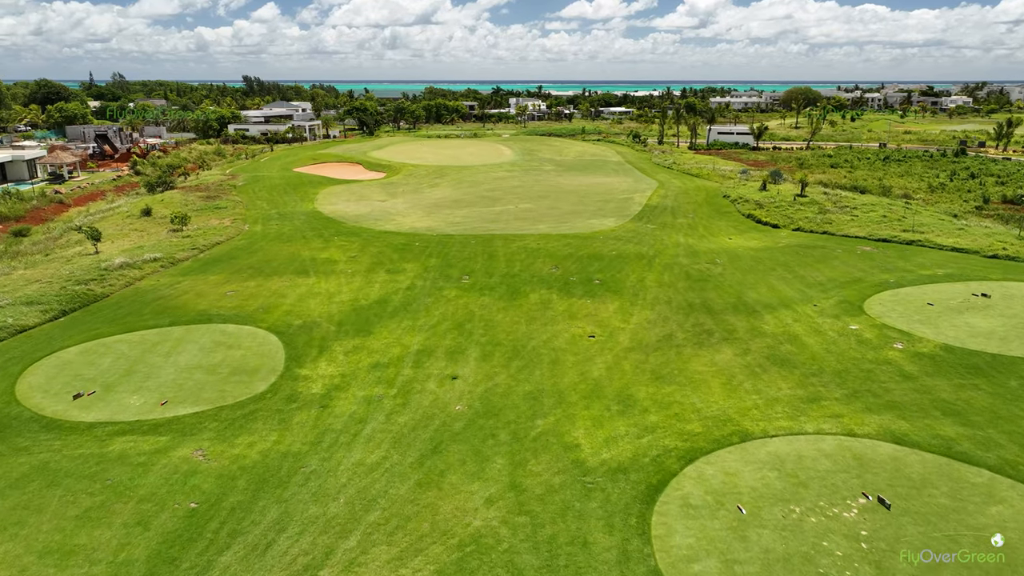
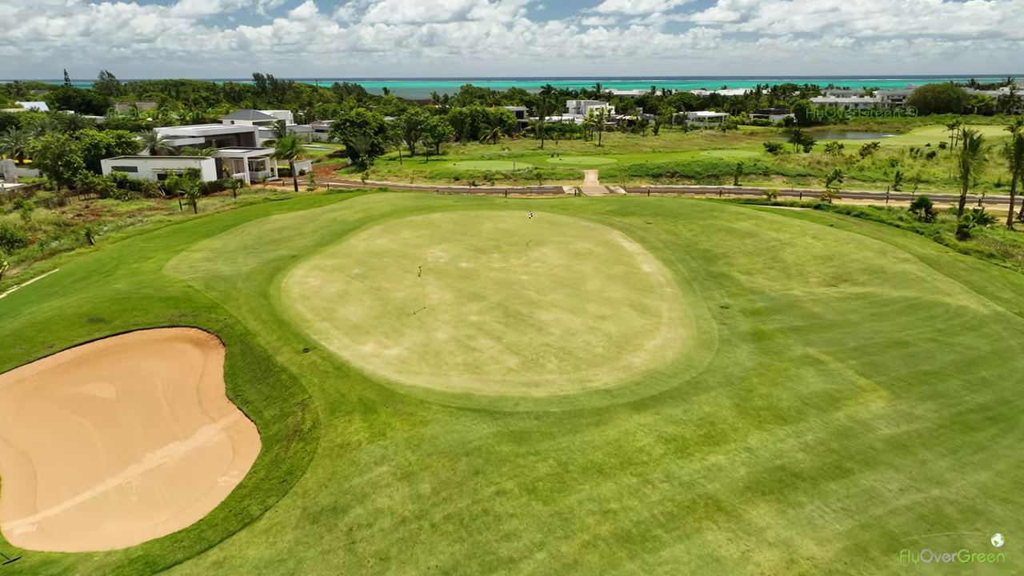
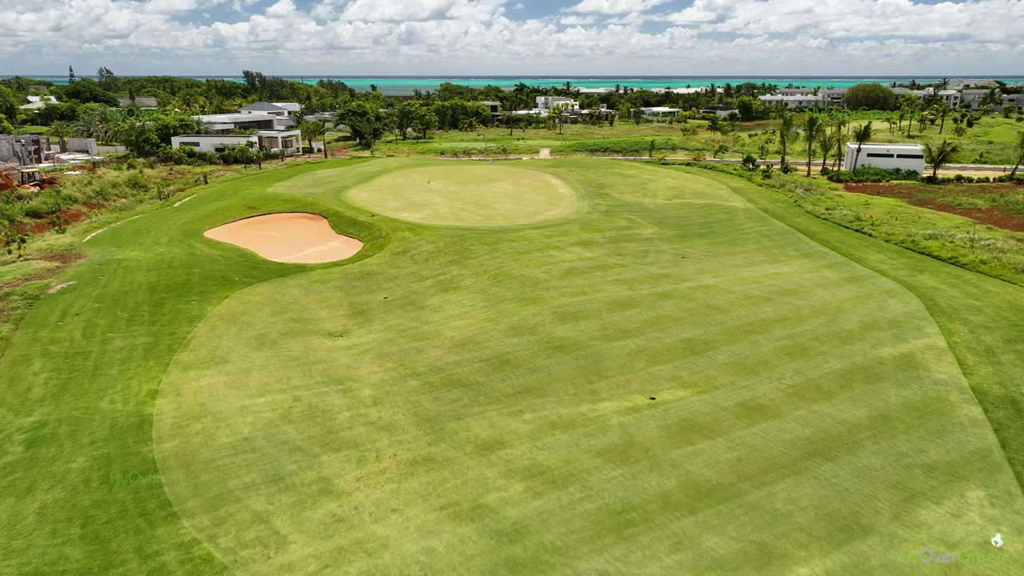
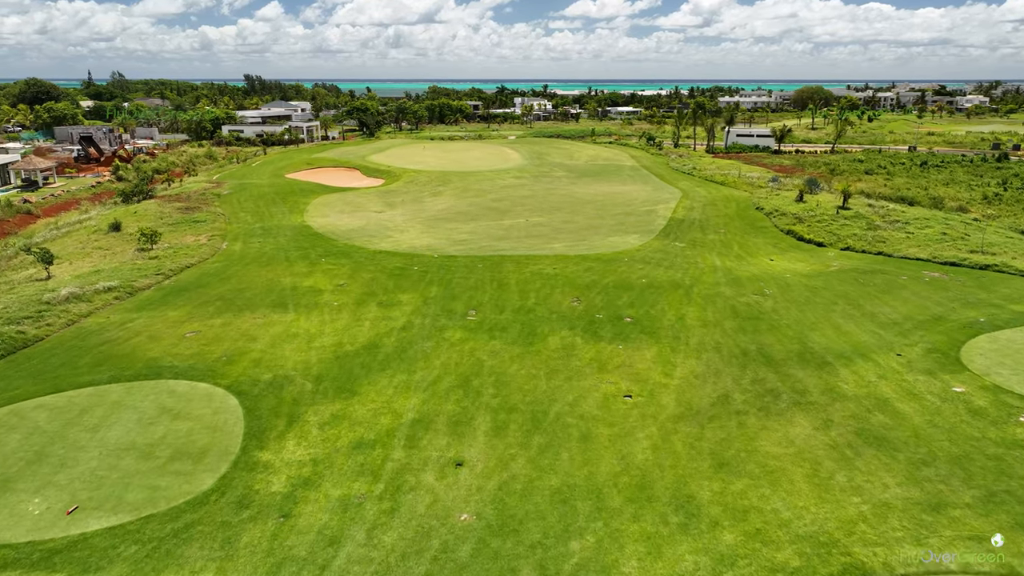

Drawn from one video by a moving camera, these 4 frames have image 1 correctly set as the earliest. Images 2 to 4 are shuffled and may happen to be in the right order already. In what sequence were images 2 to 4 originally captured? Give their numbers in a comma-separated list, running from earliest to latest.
4, 3, 2
